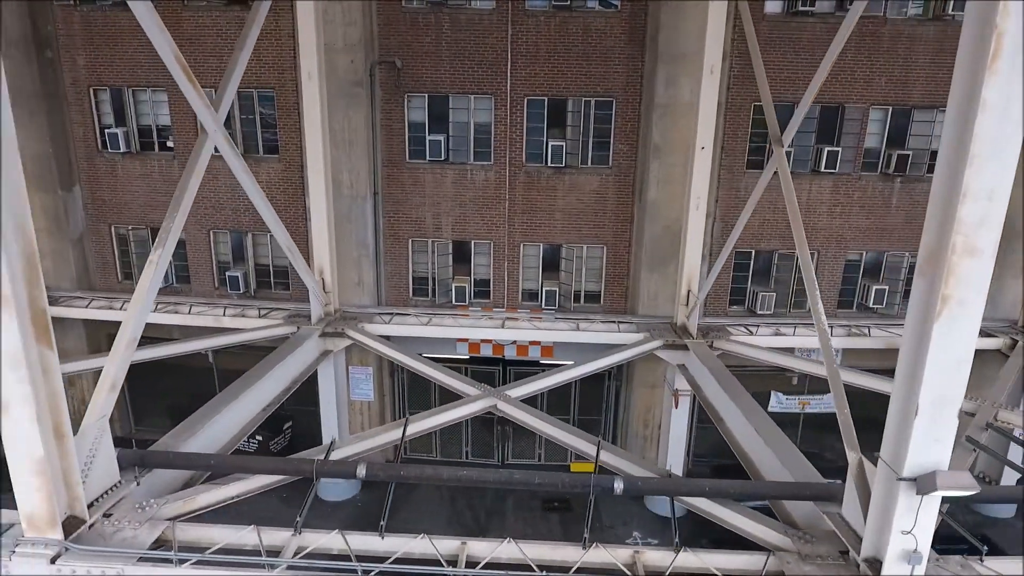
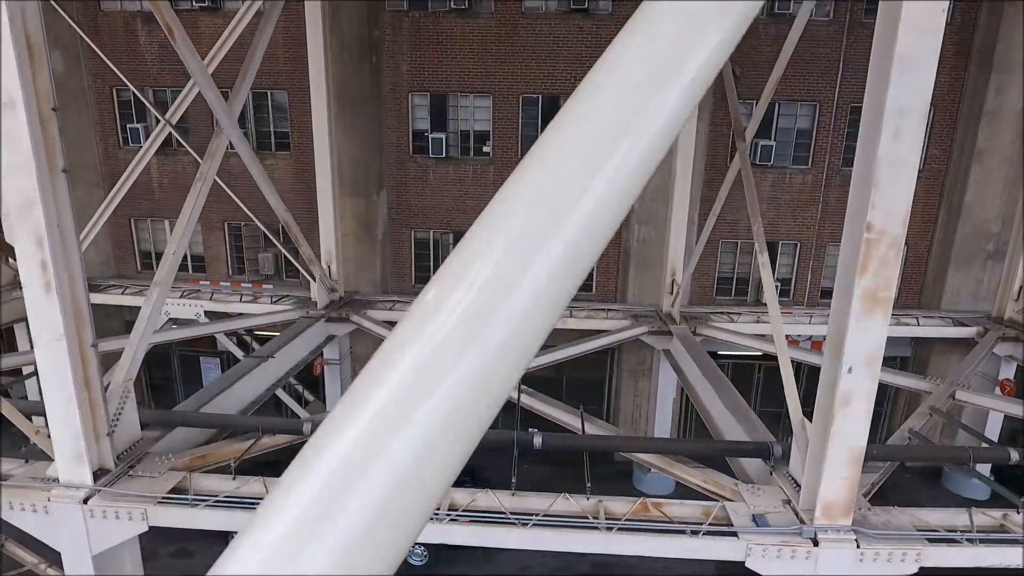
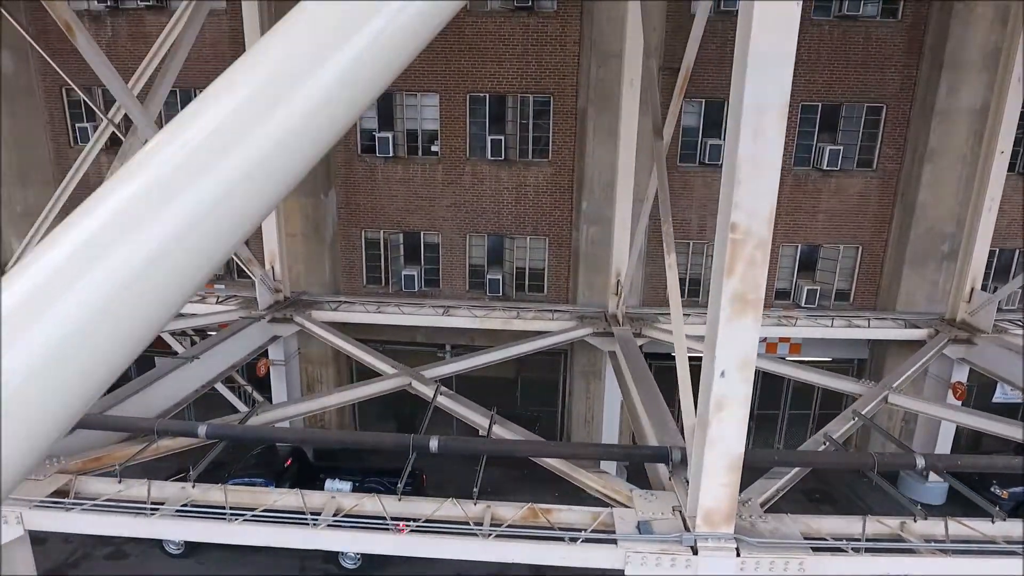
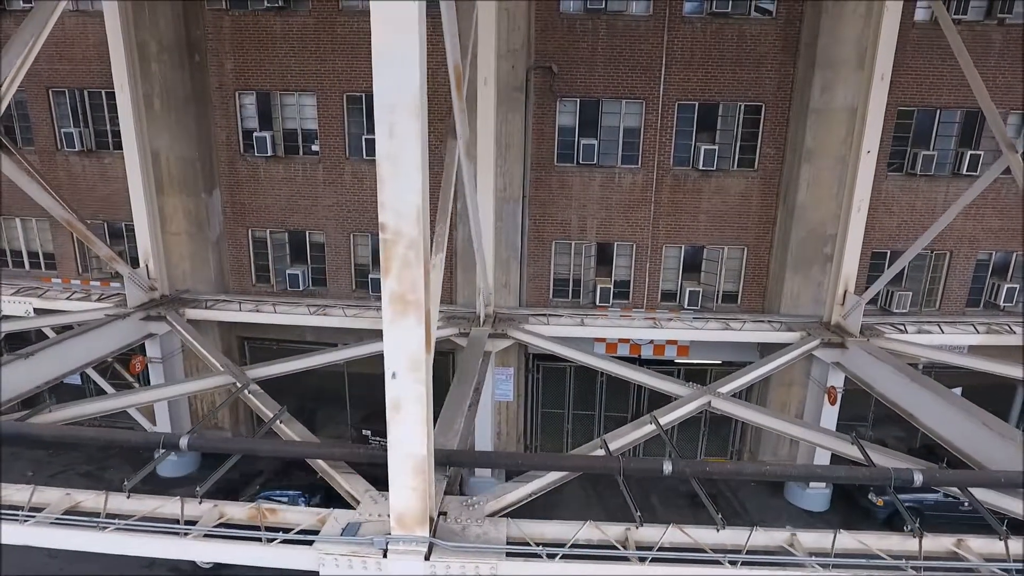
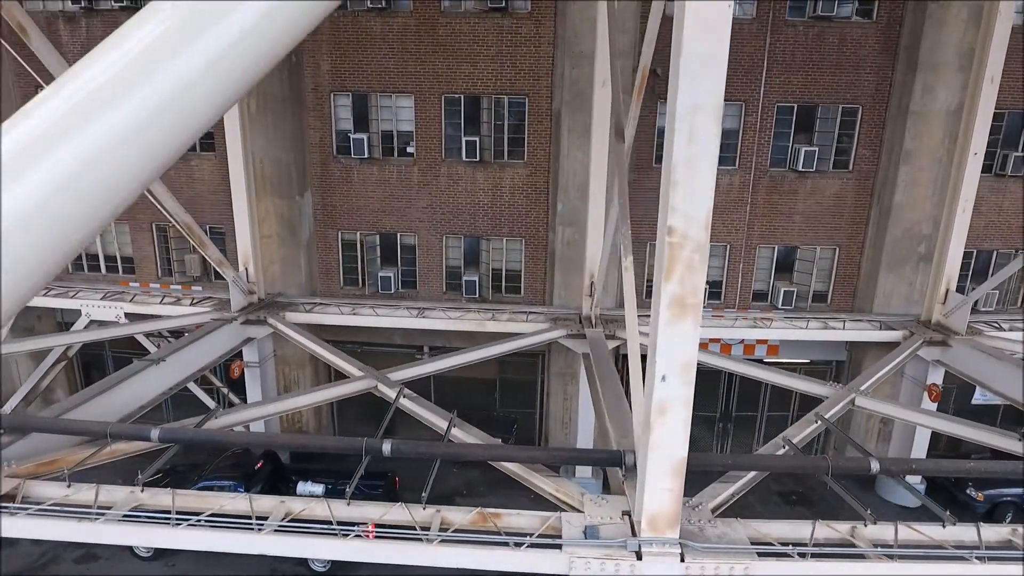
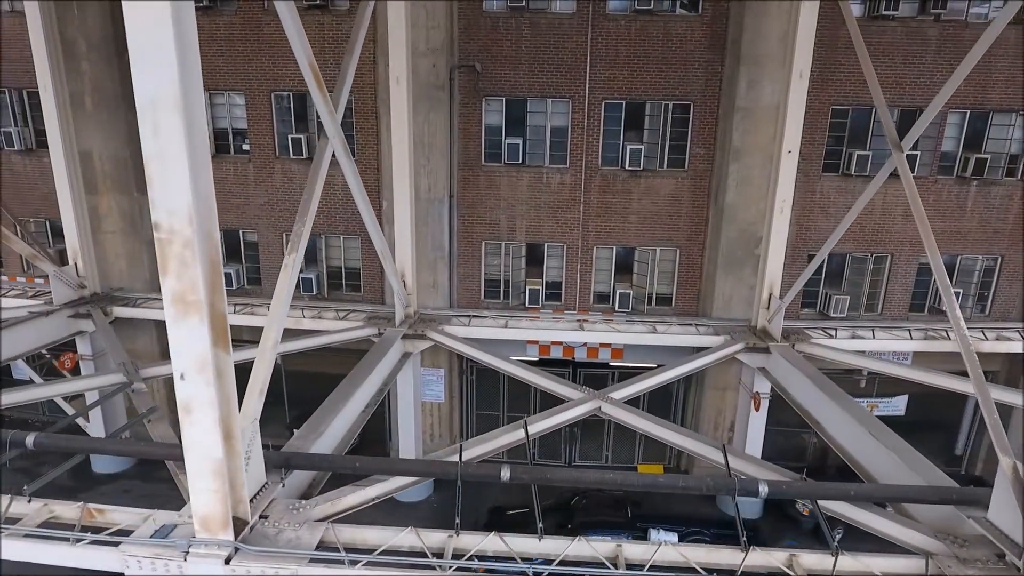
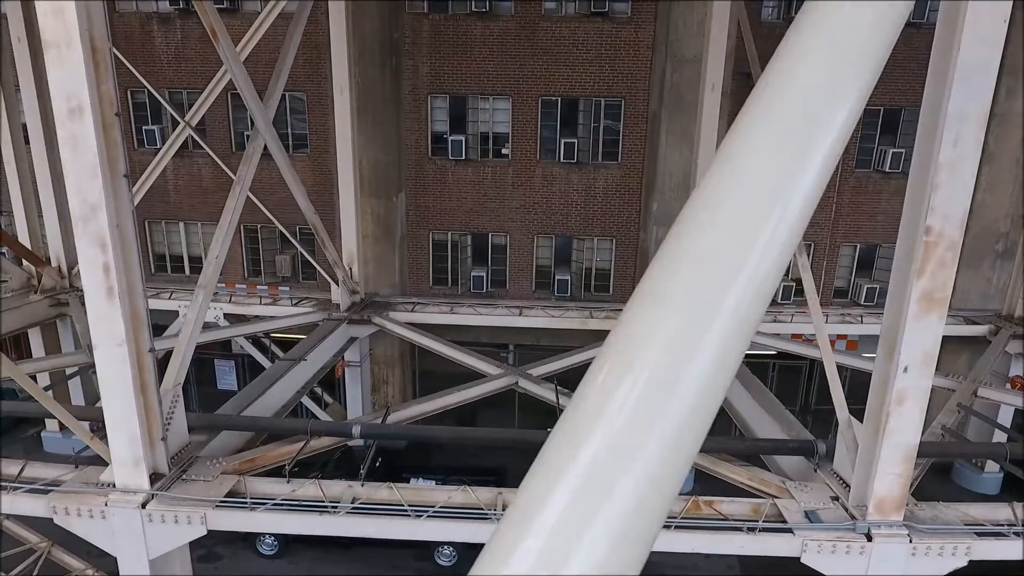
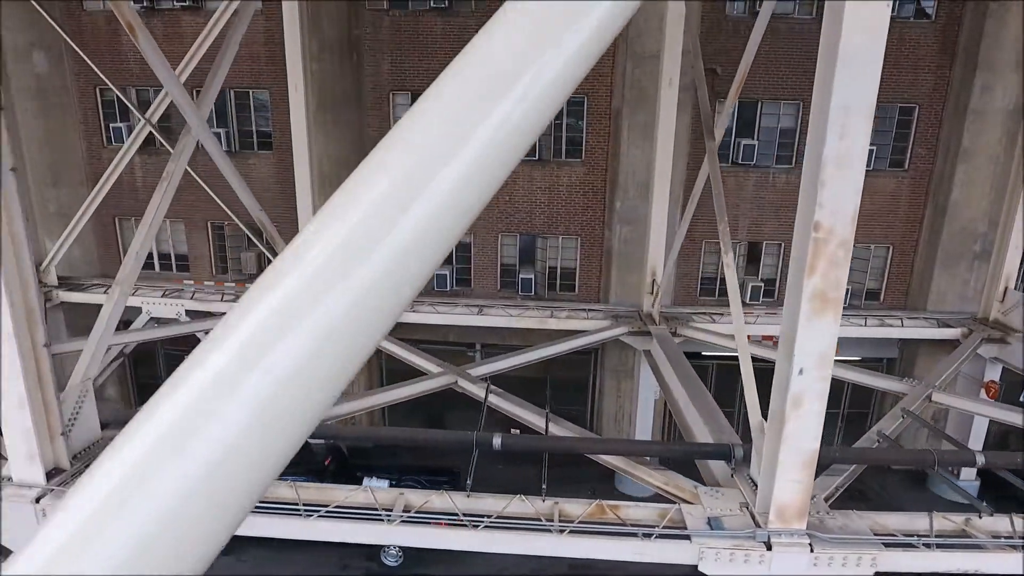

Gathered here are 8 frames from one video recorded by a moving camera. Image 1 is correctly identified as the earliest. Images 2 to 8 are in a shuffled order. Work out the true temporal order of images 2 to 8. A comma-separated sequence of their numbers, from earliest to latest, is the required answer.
6, 4, 5, 3, 8, 2, 7
